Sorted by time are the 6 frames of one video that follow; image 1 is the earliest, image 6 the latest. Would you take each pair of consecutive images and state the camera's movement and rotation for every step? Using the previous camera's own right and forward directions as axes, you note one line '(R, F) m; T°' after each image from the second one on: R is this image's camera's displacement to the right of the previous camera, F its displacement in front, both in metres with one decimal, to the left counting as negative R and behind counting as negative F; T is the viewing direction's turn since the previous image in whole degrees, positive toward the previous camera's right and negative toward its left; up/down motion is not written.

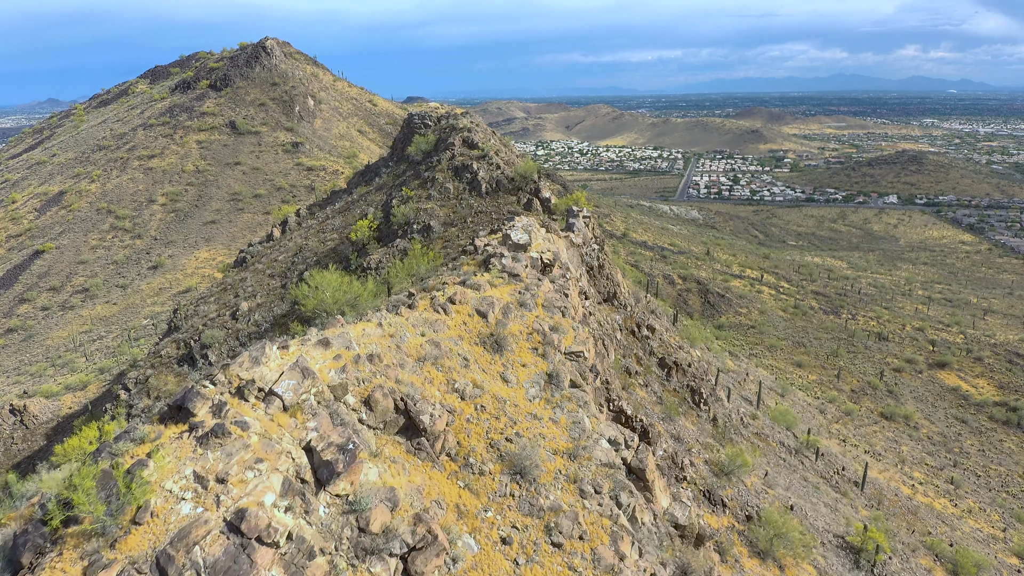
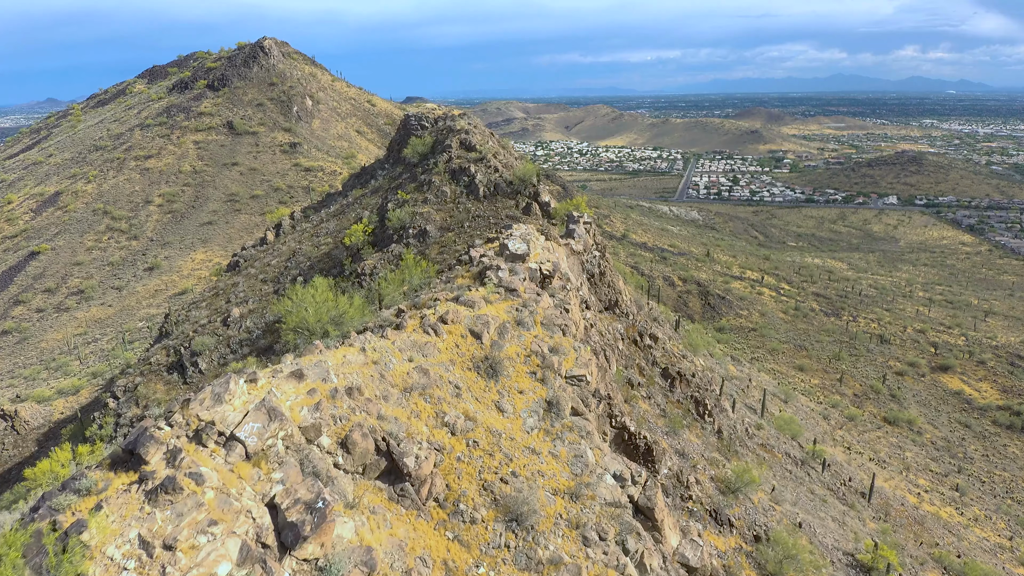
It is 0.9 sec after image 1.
(0.0, +0.4) m; 0°
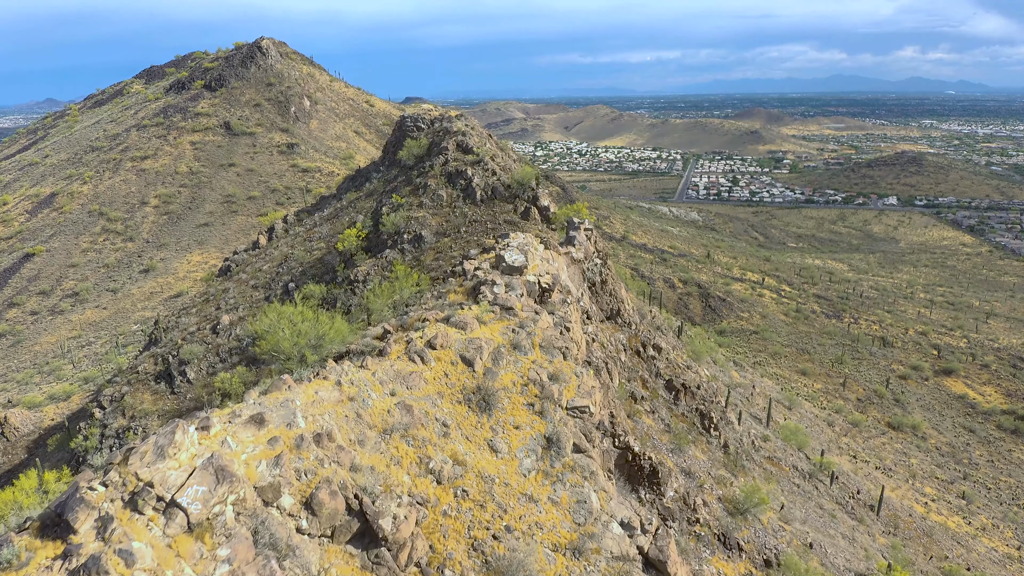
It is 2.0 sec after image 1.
(0.0, +0.5) m; 0°
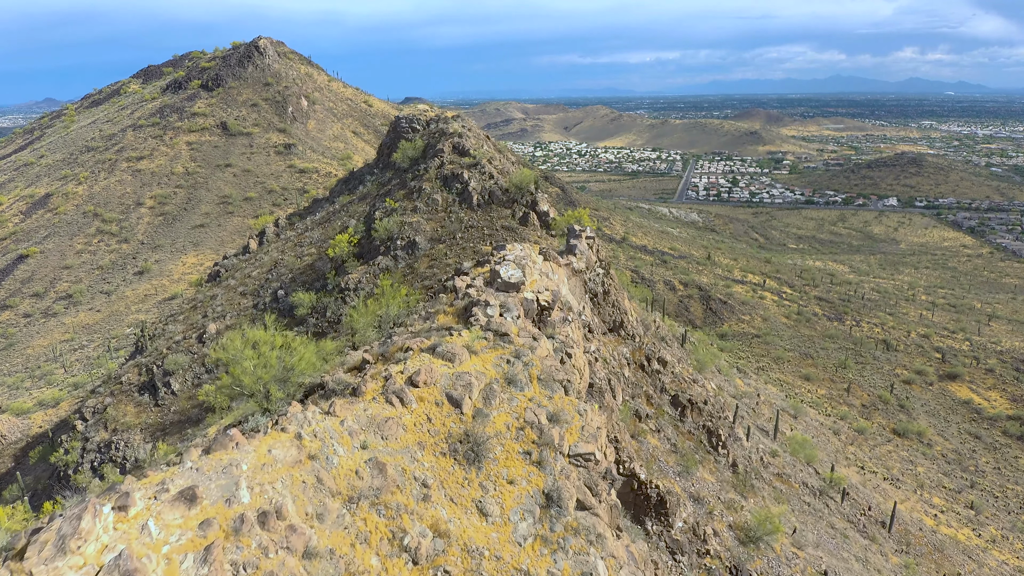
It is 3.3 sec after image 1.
(0.0, +0.6) m; 0°
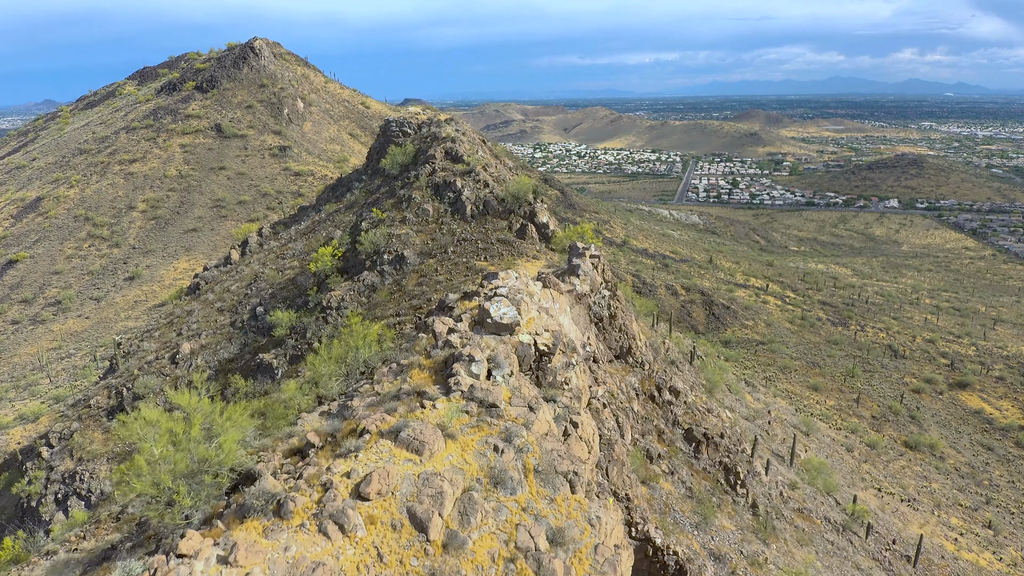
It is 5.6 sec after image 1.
(+0.1, +1.1) m; 0°
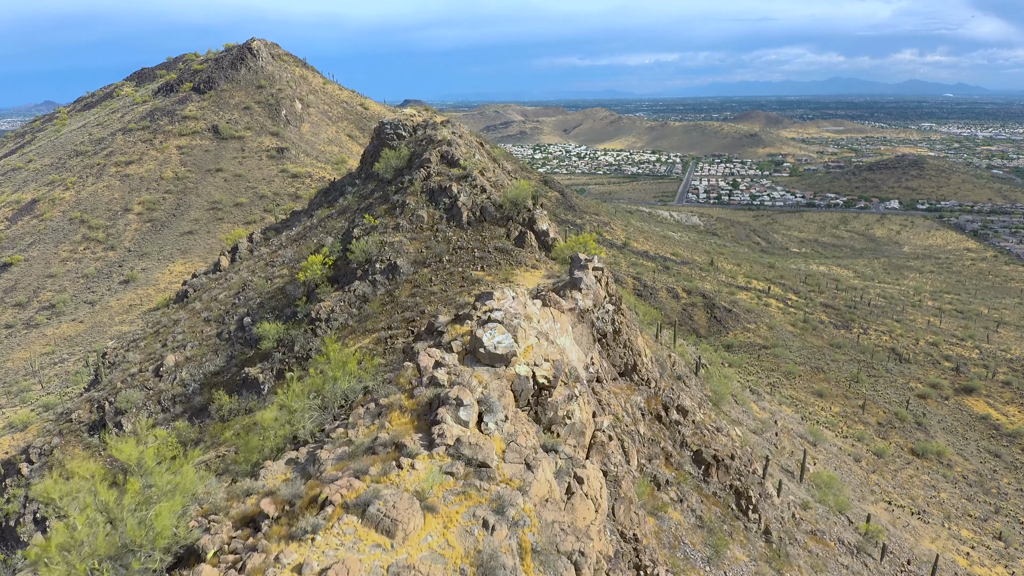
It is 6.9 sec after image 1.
(0.0, +0.6) m; 0°
